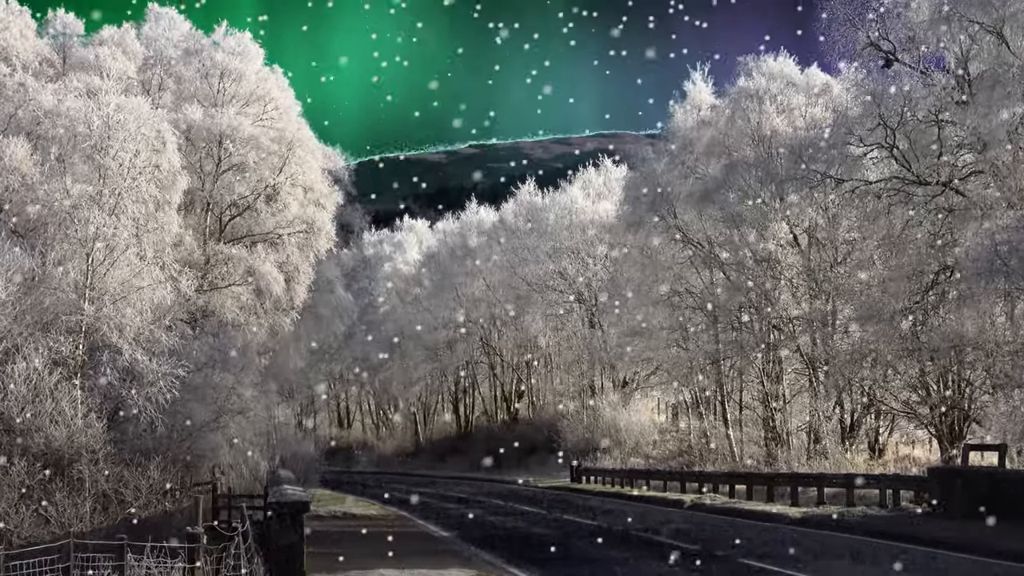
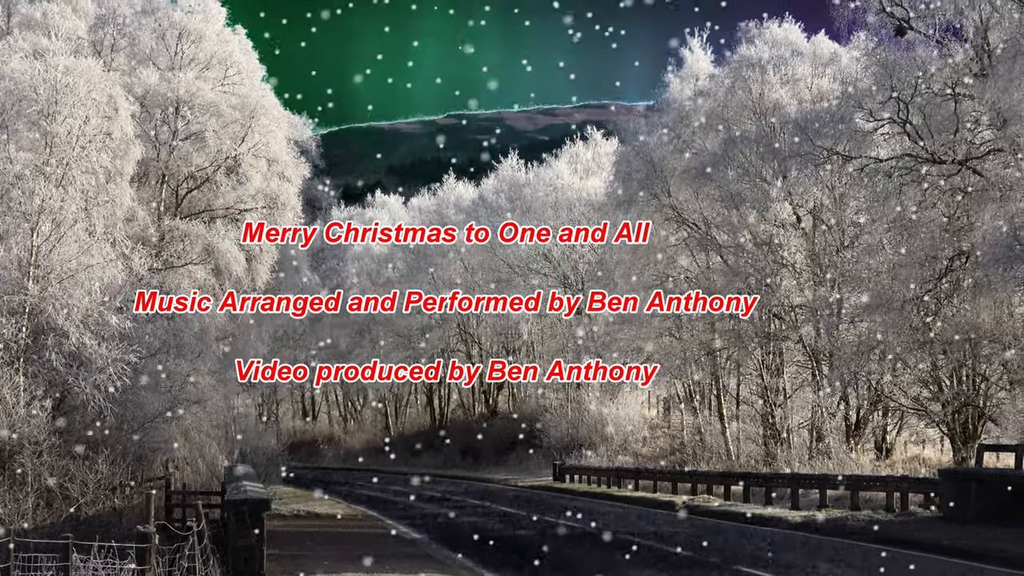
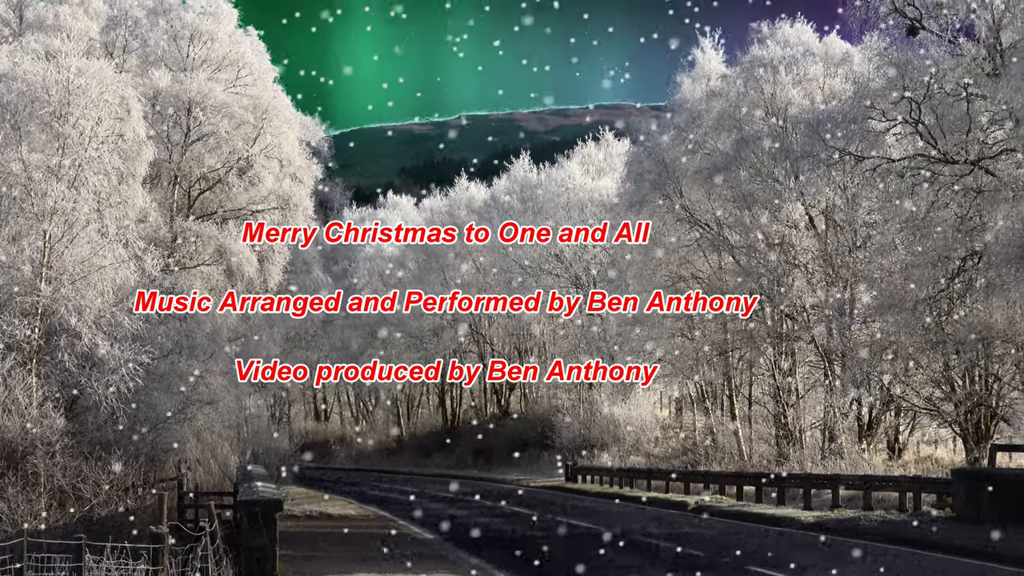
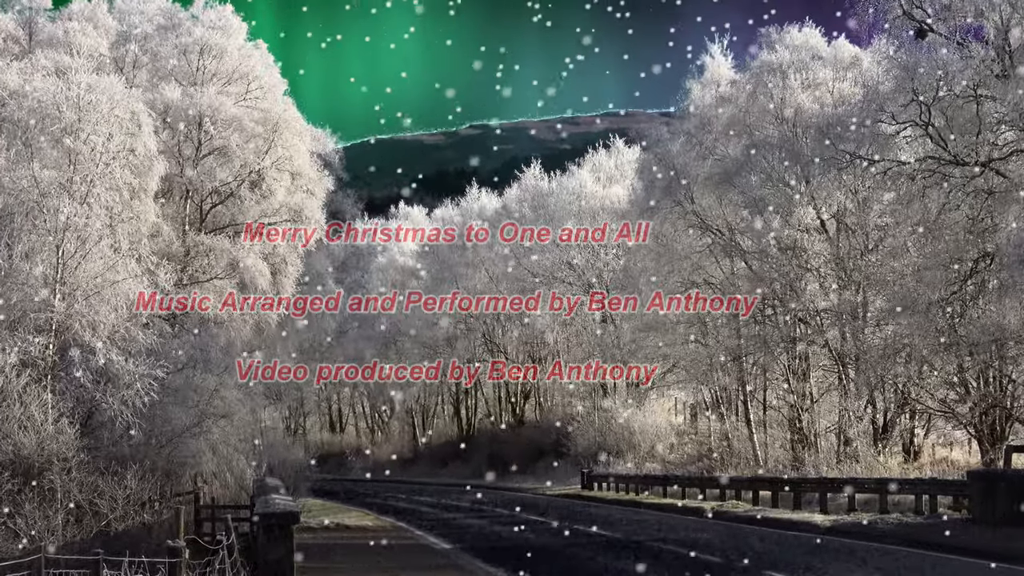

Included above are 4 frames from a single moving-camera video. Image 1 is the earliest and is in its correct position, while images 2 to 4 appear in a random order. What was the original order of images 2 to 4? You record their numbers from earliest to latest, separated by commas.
4, 3, 2
